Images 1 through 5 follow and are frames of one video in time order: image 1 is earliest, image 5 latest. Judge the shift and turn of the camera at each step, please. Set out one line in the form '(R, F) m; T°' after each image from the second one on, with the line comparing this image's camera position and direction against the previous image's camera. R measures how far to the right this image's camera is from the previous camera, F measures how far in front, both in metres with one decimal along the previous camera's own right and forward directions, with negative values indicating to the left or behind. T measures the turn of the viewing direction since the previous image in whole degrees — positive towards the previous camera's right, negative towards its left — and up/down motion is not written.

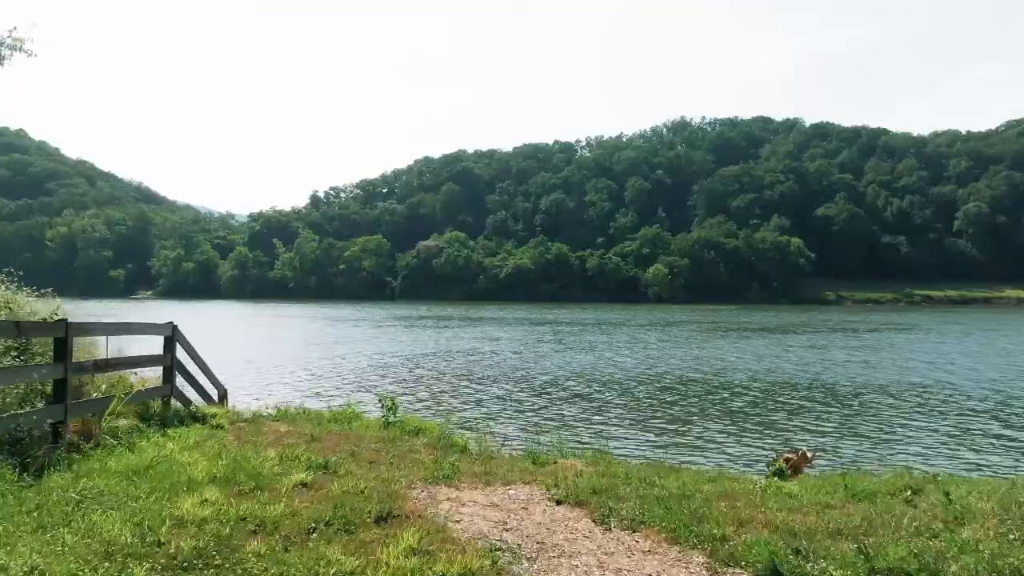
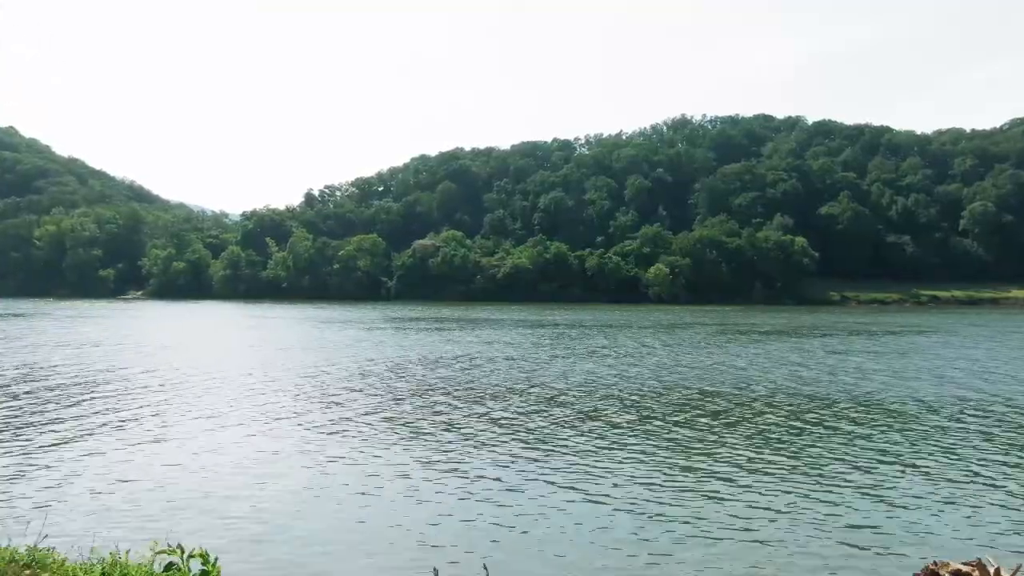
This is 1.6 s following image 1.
(+0.1, +2.7) m; 0°
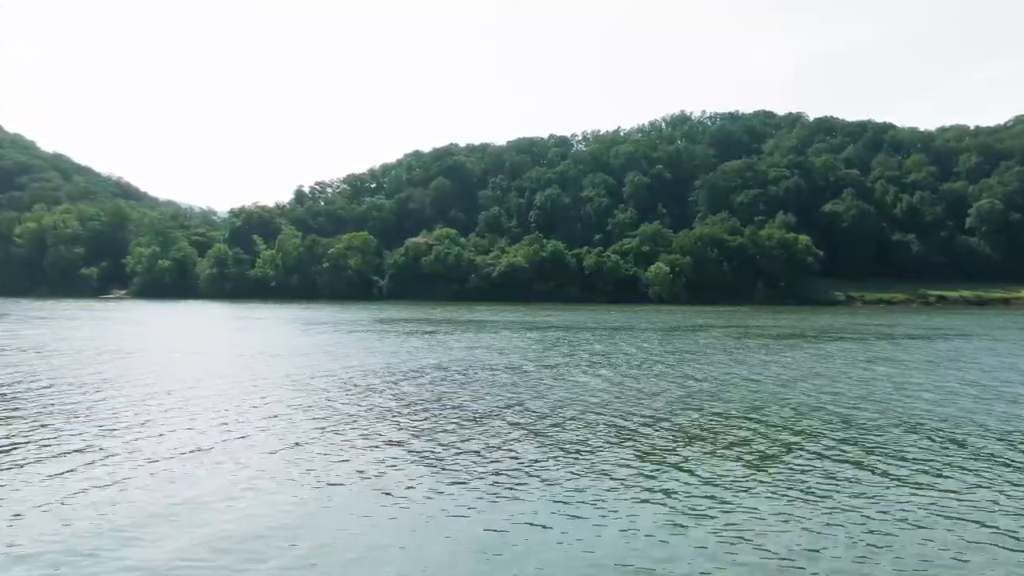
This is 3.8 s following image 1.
(+0.1, +3.8) m; 0°
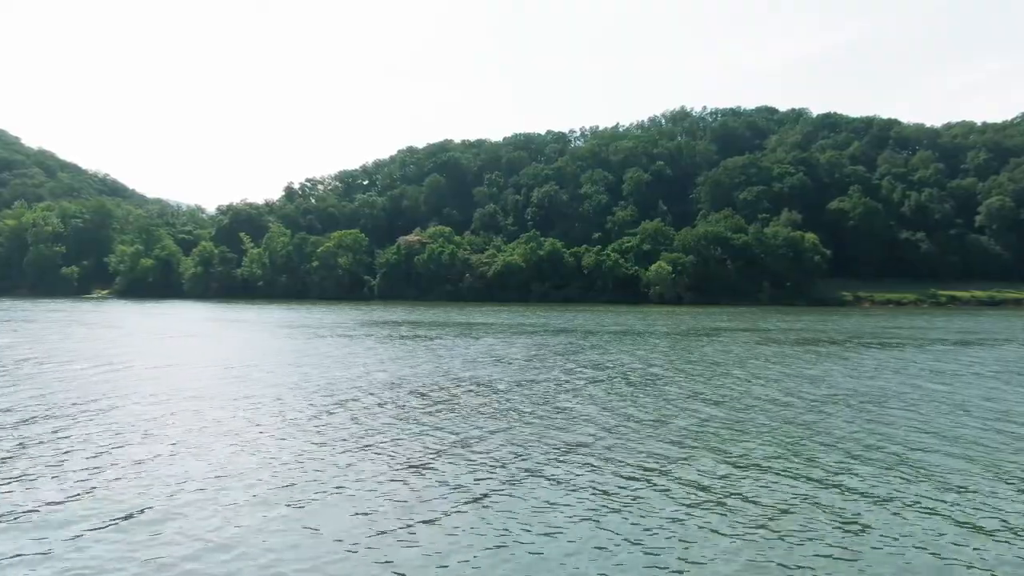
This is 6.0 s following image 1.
(+0.1, +4.3) m; 0°
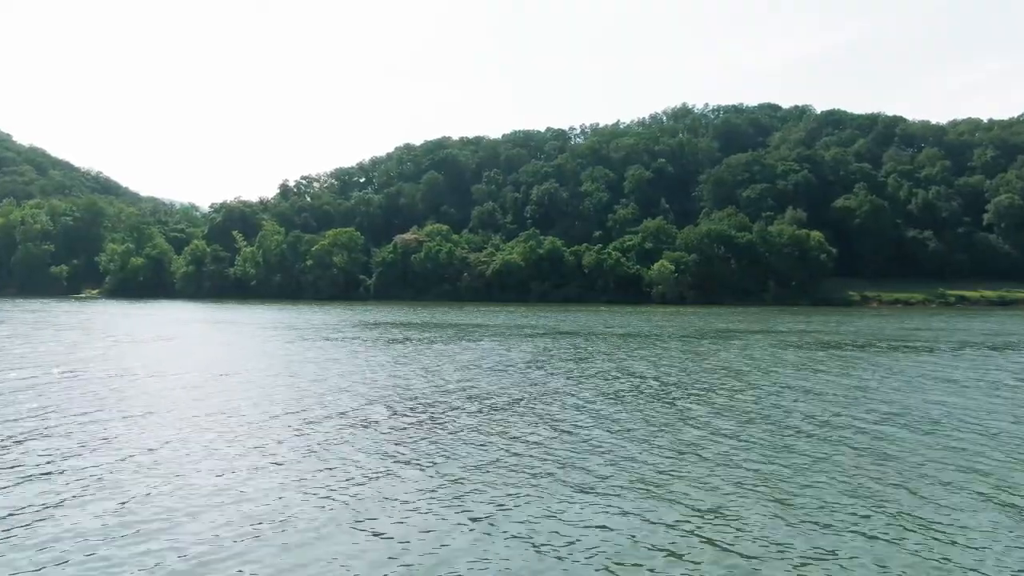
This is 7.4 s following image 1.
(+0.1, +2.7) m; 0°
